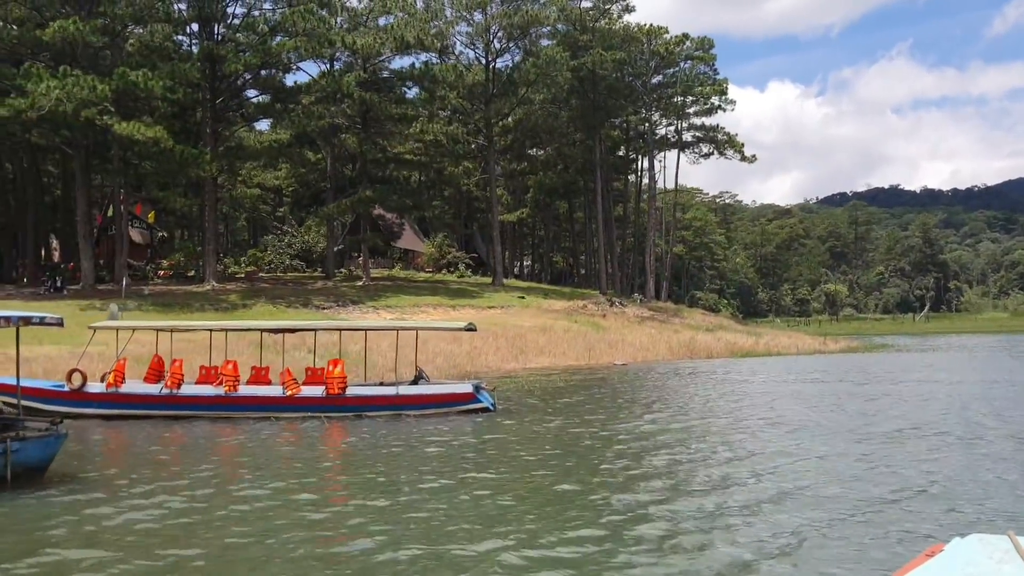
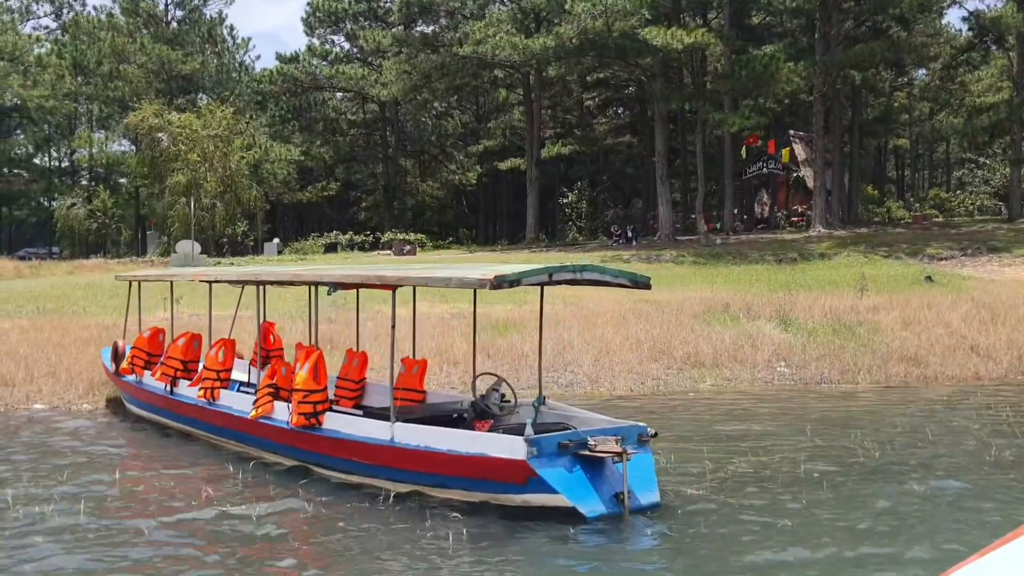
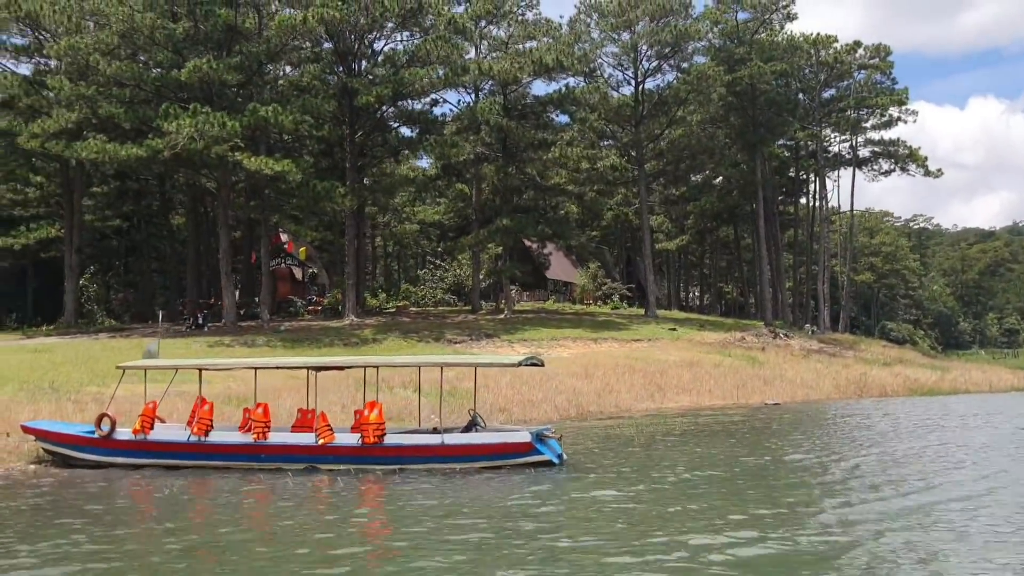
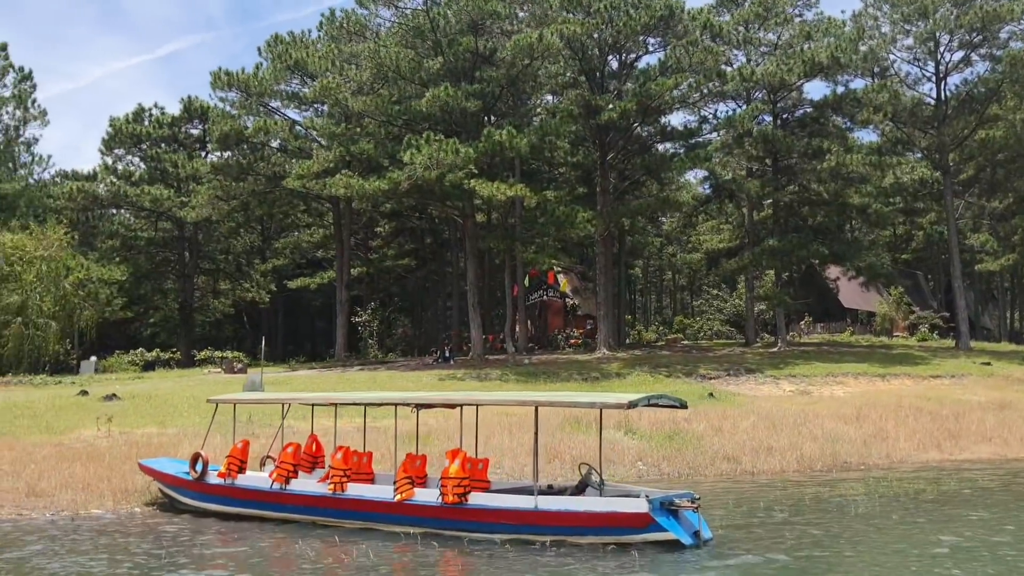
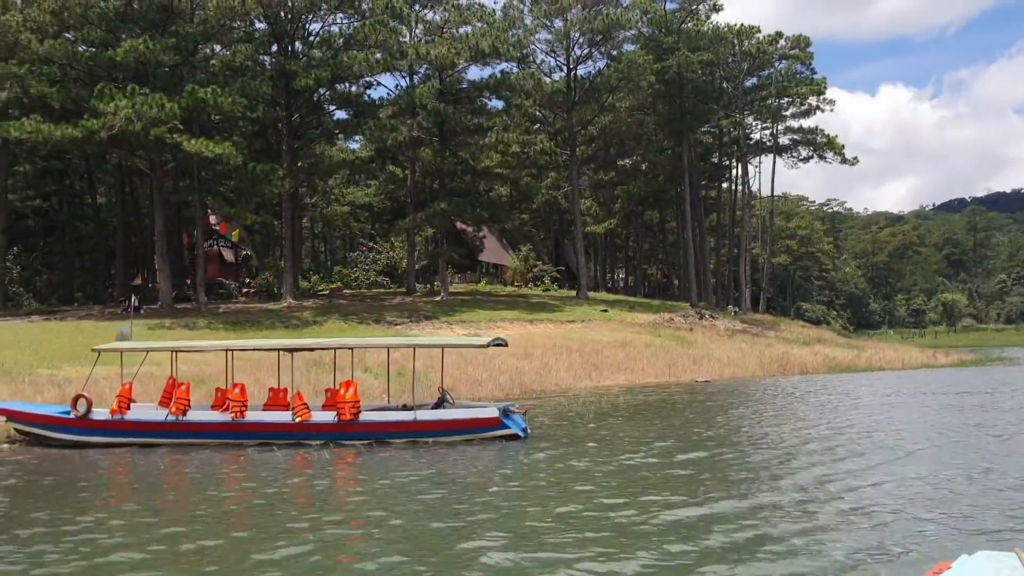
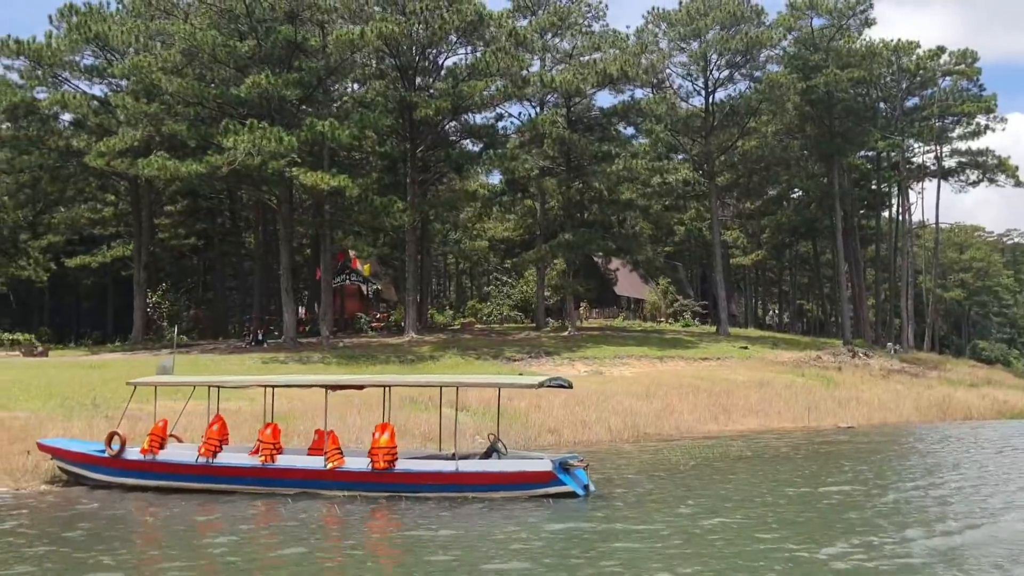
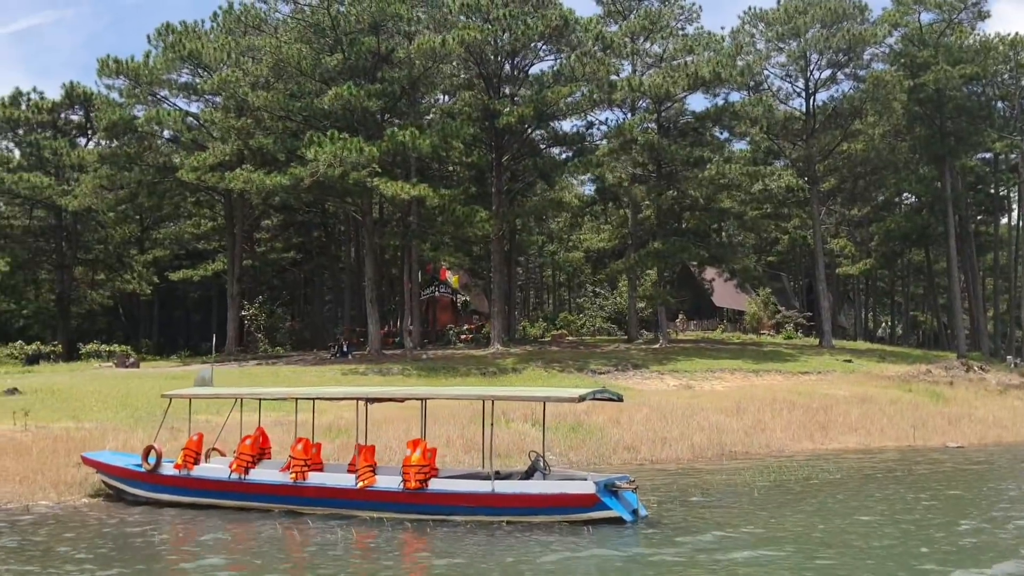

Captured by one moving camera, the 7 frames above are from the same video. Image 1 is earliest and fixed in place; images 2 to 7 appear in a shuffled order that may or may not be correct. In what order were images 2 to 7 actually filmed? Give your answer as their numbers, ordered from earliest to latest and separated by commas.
5, 3, 6, 7, 4, 2
